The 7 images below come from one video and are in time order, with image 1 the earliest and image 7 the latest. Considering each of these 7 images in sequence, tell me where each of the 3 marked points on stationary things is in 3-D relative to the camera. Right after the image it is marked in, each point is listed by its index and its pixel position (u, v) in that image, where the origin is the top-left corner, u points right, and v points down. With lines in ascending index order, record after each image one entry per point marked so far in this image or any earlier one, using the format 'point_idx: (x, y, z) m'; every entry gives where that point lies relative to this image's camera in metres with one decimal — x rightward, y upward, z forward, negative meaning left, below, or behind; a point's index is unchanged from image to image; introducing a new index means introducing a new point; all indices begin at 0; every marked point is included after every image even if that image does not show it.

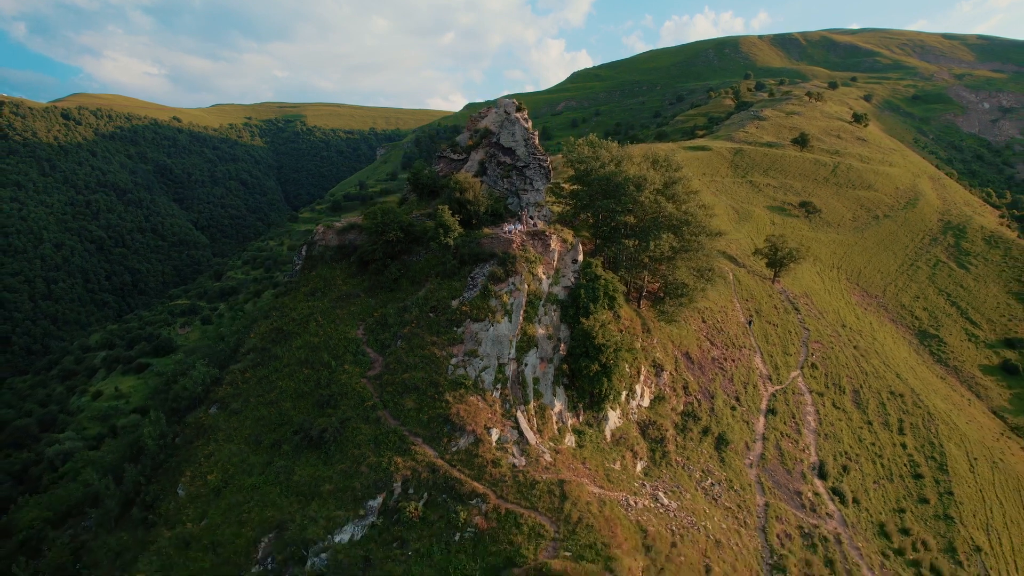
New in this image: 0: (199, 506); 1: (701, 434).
0: (-10.4, -7.2, +16.1) m
1: (+7.8, -6.1, +19.8) m
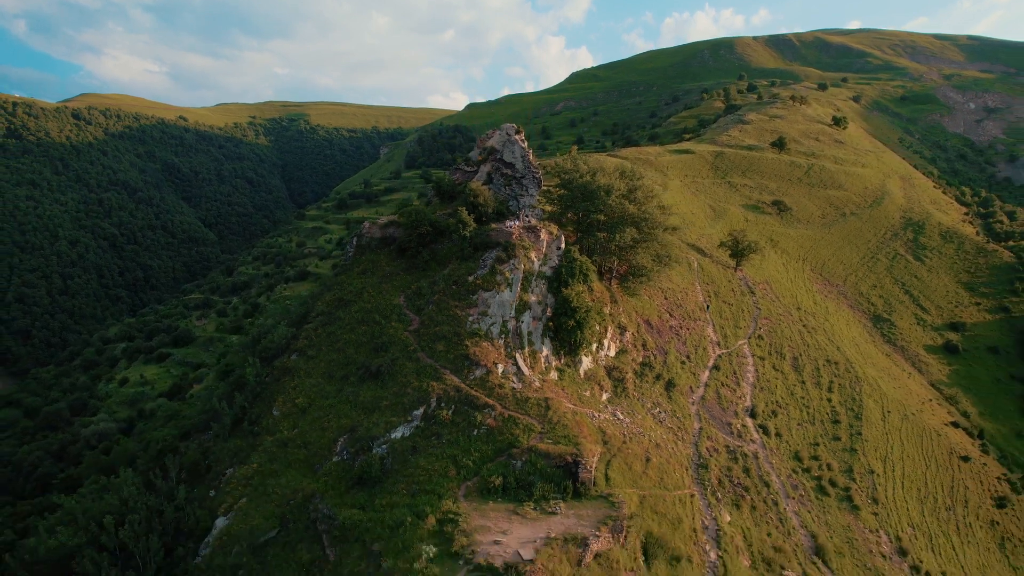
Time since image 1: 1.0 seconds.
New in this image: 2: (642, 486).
0: (-10.4, -6.2, +22.7) m
1: (+7.8, -5.1, +26.4) m
2: (+5.4, -8.2, +19.7) m
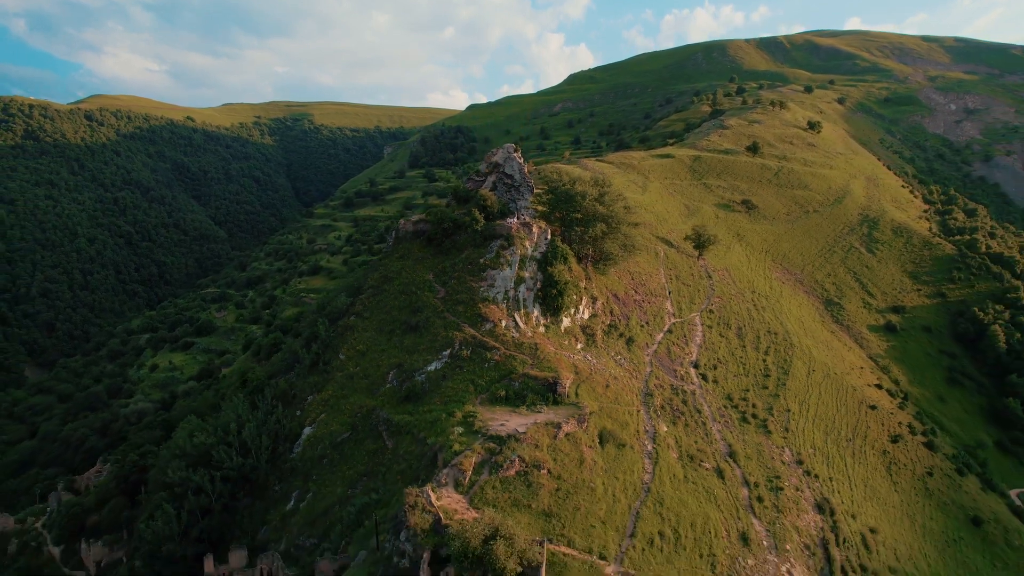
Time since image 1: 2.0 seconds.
0: (-10.4, -4.8, +31.6) m
1: (+7.8, -3.6, +35.3) m
2: (+5.3, -6.8, +28.6) m
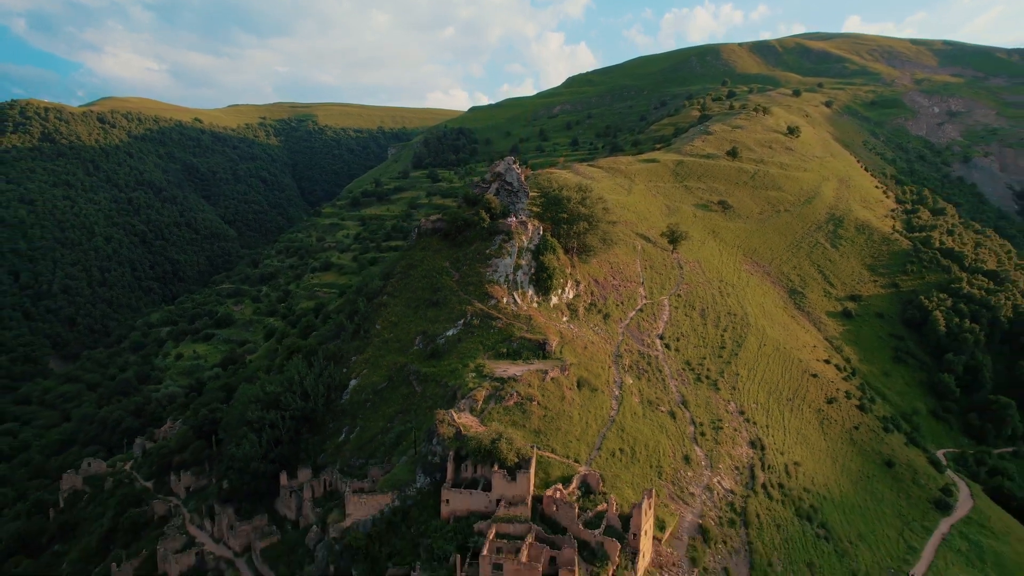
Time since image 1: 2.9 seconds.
0: (-10.4, -3.5, +40.2) m
1: (+7.7, -2.3, +43.8) m
2: (+5.3, -5.5, +37.2) m
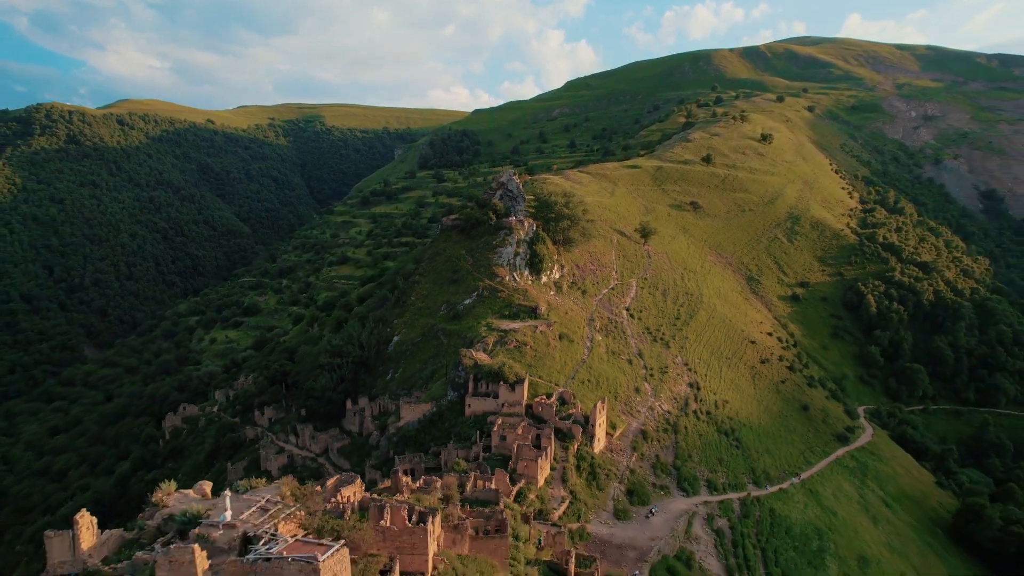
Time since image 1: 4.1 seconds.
0: (-10.3, -1.4, +53.9) m
1: (+7.8, -0.2, +57.5) m
2: (+5.4, -3.4, +50.8) m
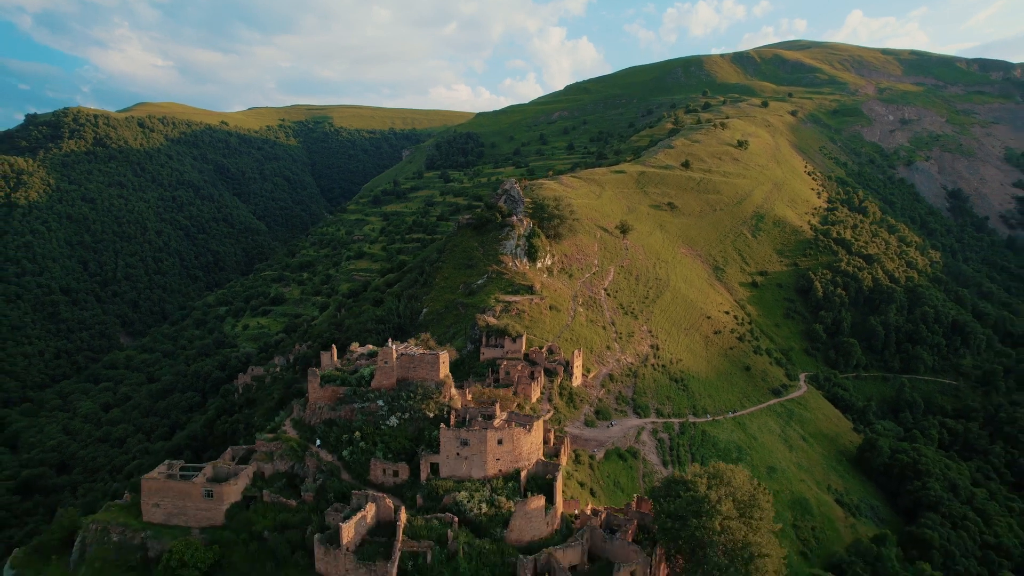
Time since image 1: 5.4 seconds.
0: (-10.1, +0.9, +69.5) m
1: (+8.1, +2.2, +73.0) m
2: (+5.6, -1.1, +66.4) m
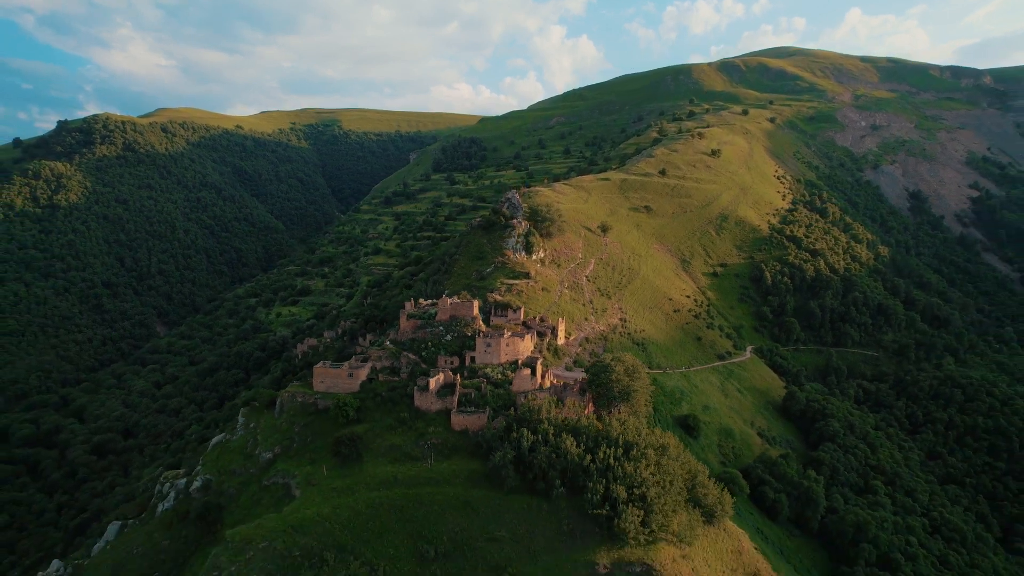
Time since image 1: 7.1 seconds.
0: (-9.8, +3.3, +89.7) m
1: (+8.3, +4.6, +93.1) m
2: (+5.9, +1.4, +86.5) m
